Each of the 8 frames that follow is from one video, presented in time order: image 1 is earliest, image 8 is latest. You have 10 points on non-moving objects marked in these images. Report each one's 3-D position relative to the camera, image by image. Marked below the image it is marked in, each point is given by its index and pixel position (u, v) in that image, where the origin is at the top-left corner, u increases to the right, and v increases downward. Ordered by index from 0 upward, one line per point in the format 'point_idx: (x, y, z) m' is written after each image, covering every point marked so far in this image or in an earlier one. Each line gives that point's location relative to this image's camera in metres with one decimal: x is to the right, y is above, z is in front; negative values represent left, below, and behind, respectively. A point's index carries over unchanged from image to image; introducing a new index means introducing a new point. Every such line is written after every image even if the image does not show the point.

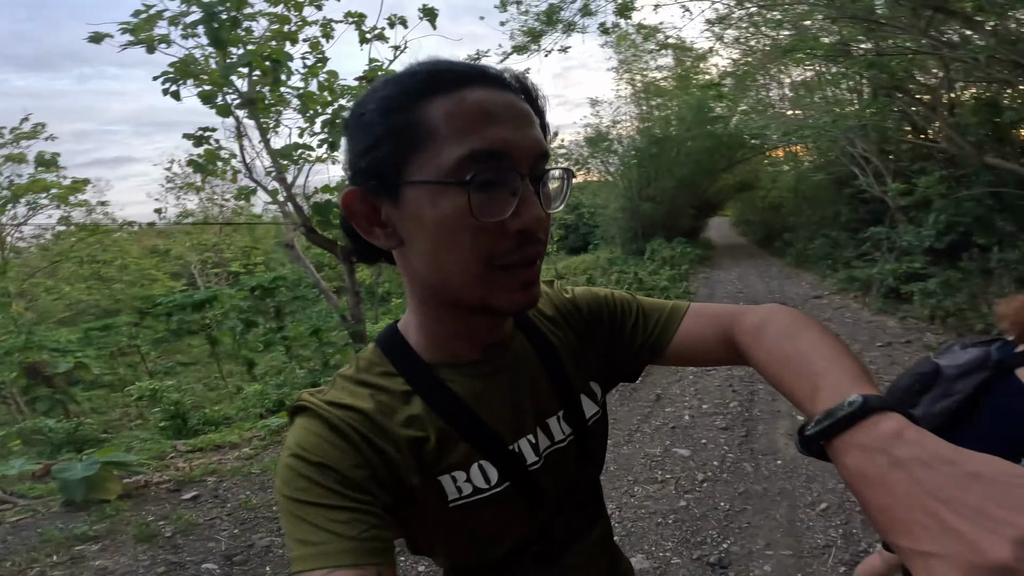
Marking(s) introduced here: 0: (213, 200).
0: (-5.1, +1.5, +10.2) m
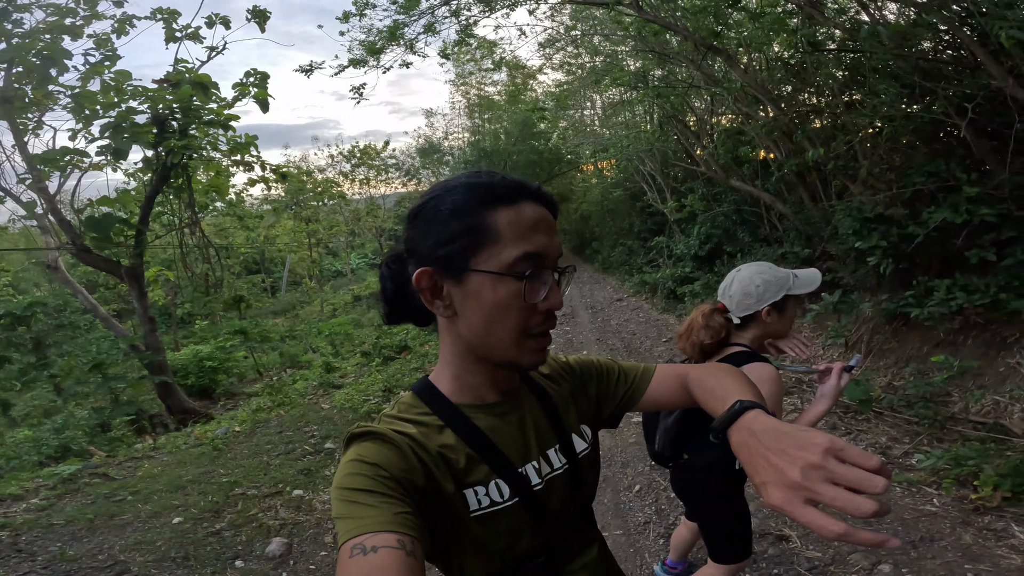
0: (-7.6, +1.1, +7.9) m
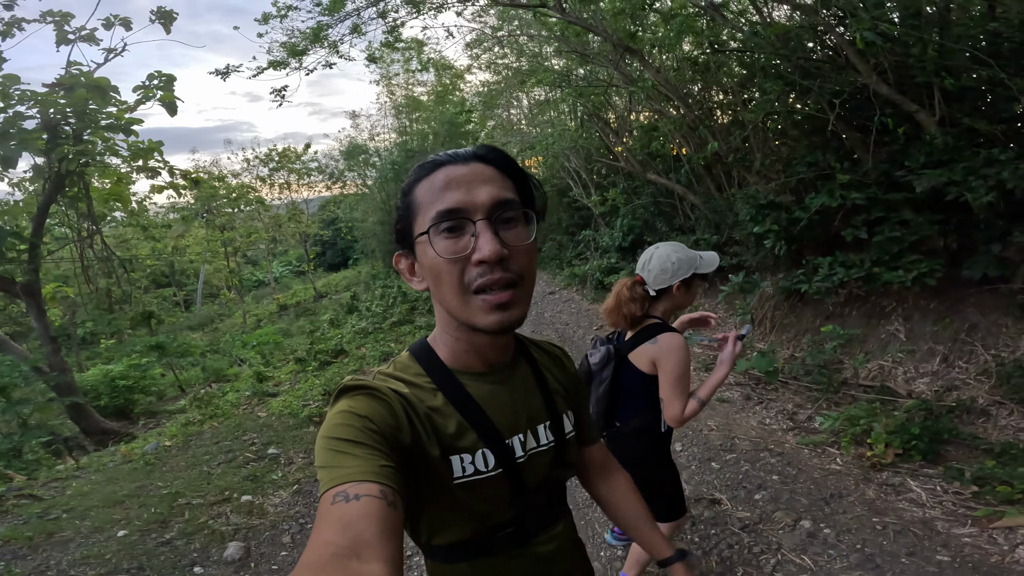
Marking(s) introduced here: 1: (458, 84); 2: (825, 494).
0: (-8.5, +0.8, +7.1) m
1: (-1.0, +3.6, +10.6) m
2: (+1.8, -1.2, +3.5) m
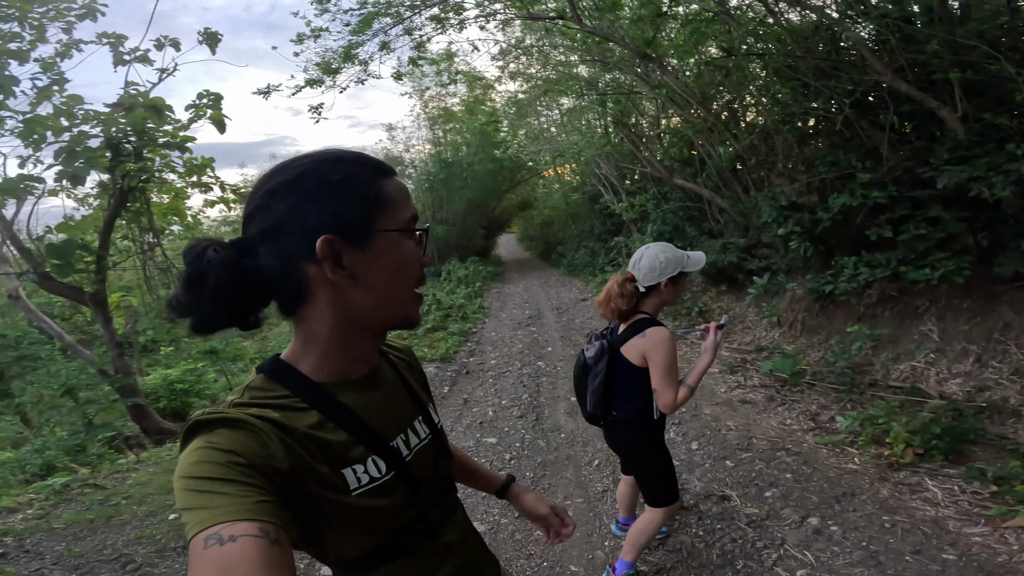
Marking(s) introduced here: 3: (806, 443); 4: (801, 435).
0: (-8.2, +0.7, +7.8) m
1: (-0.4, +3.5, +10.9) m
2: (+1.9, -1.2, +3.5) m
3: (+2.1, -1.1, +4.3) m
4: (+2.1, -1.1, +4.4) m
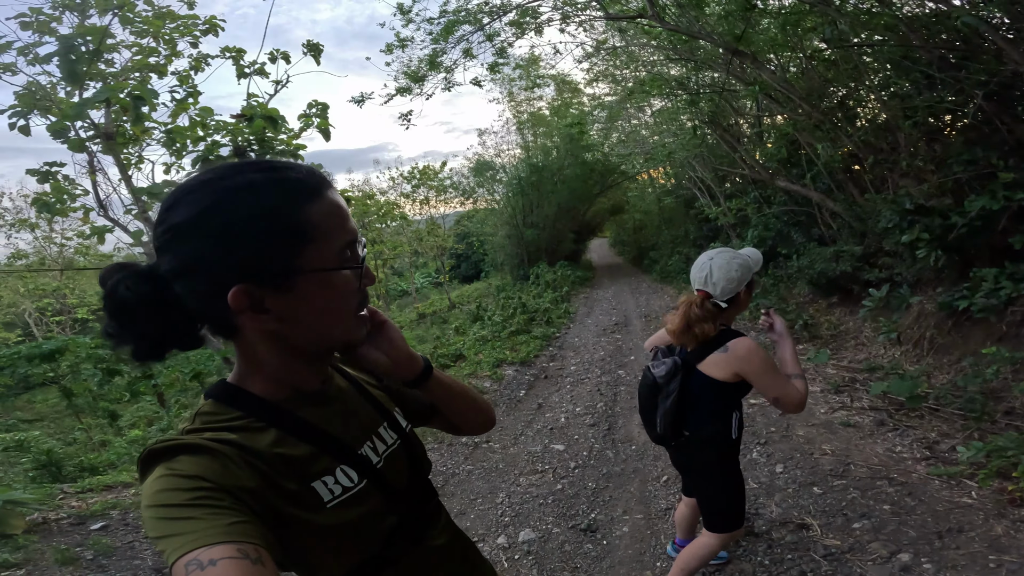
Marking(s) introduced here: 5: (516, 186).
0: (-6.9, +0.8, +9.1) m
1: (+1.3, +3.4, +10.8) m
2: (+2.2, -1.2, +3.1) m
3: (+2.5, -1.2, +3.8) m
4: (+2.6, -1.2, +3.9) m
5: (+0.2, +2.8, +16.6) m
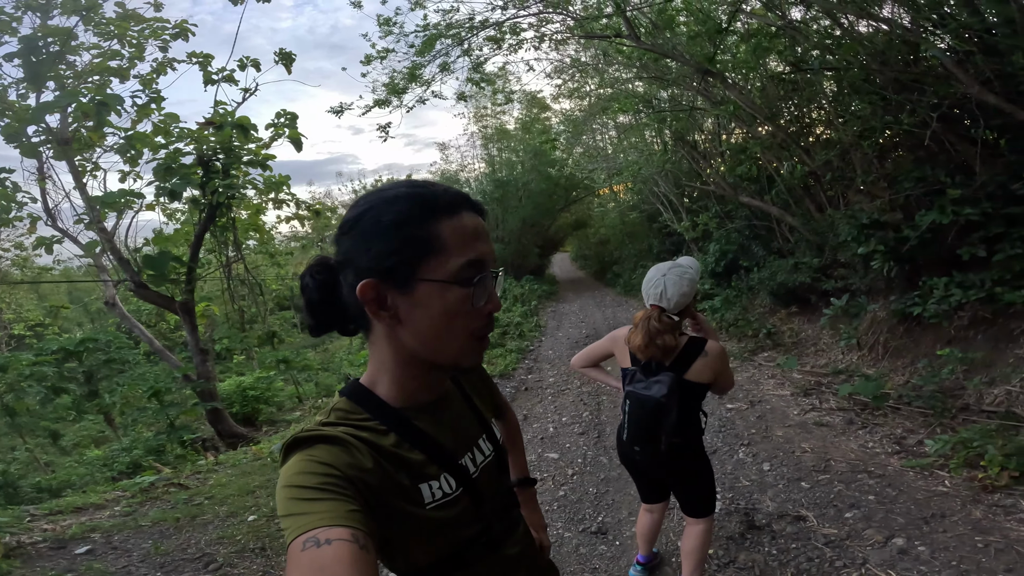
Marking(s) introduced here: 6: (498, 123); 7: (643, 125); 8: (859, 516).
0: (-7.4, +0.5, +8.5) m
1: (+0.6, +3.2, +11.0) m
2: (+2.3, -1.2, +3.3) m
3: (+2.5, -1.2, +4.0) m
4: (+2.6, -1.2, +4.2) m
5: (-1.0, +2.4, +16.6) m
6: (-0.3, +4.4, +16.3) m
7: (+1.8, +2.3, +8.3) m
8: (+1.9, -1.3, +3.3) m
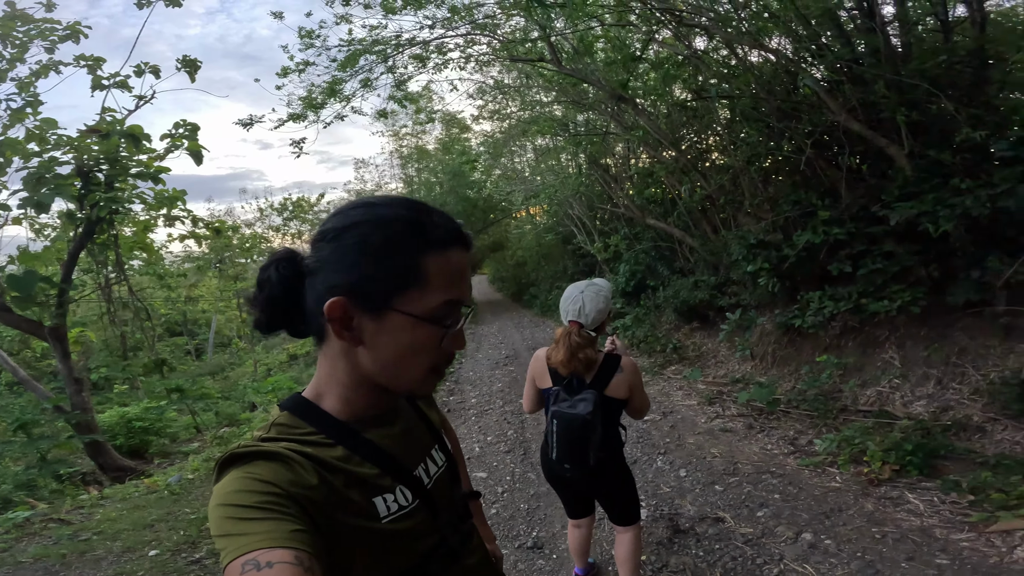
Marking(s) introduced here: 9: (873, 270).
0: (-8.5, +0.1, +7.3) m
1: (-1.0, +2.8, +11.1) m
2: (+1.9, -1.3, +3.6) m
3: (+2.0, -1.3, +4.4) m
4: (+2.1, -1.3, +4.5) m
5: (-3.5, +1.8, +16.4) m
6: (-2.8, +3.8, +16.2) m
7: (+0.6, +2.0, +8.6) m
8: (+1.6, -1.4, +3.6) m
9: (+3.3, +0.2, +5.4) m
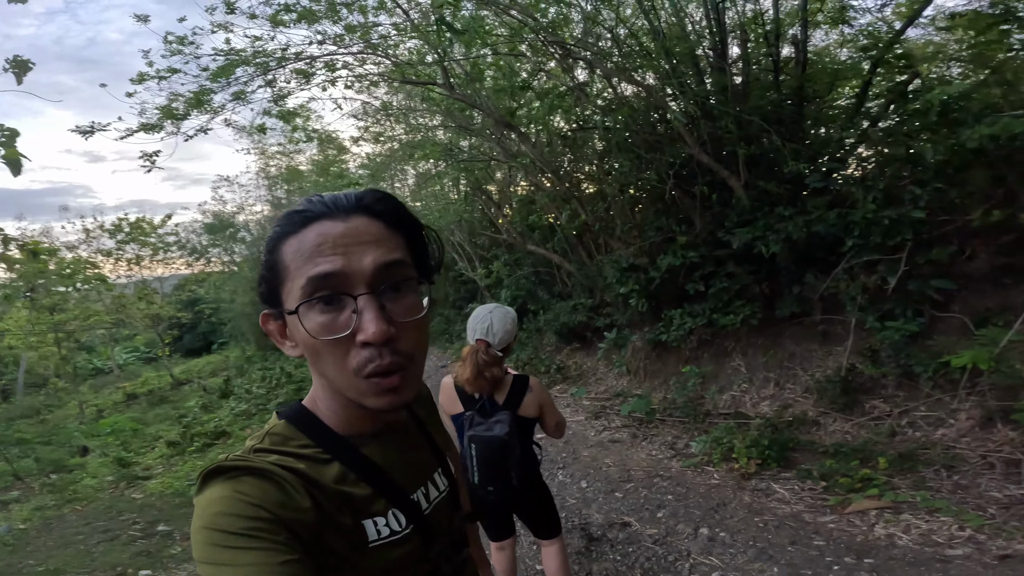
0: (-9.7, -0.4, +5.3) m
1: (-3.3, +2.3, +10.8) m
2: (+1.4, -1.4, +4.0) m
3: (+1.3, -1.4, +4.8) m
4: (+1.3, -1.4, +4.9) m
5: (-6.9, +0.9, +15.3) m
6: (-6.2, +3.0, +15.4) m
7: (-1.1, +1.6, +8.7) m
8: (+1.0, -1.5, +3.9) m
9: (+2.2, 0.0, +6.1) m
